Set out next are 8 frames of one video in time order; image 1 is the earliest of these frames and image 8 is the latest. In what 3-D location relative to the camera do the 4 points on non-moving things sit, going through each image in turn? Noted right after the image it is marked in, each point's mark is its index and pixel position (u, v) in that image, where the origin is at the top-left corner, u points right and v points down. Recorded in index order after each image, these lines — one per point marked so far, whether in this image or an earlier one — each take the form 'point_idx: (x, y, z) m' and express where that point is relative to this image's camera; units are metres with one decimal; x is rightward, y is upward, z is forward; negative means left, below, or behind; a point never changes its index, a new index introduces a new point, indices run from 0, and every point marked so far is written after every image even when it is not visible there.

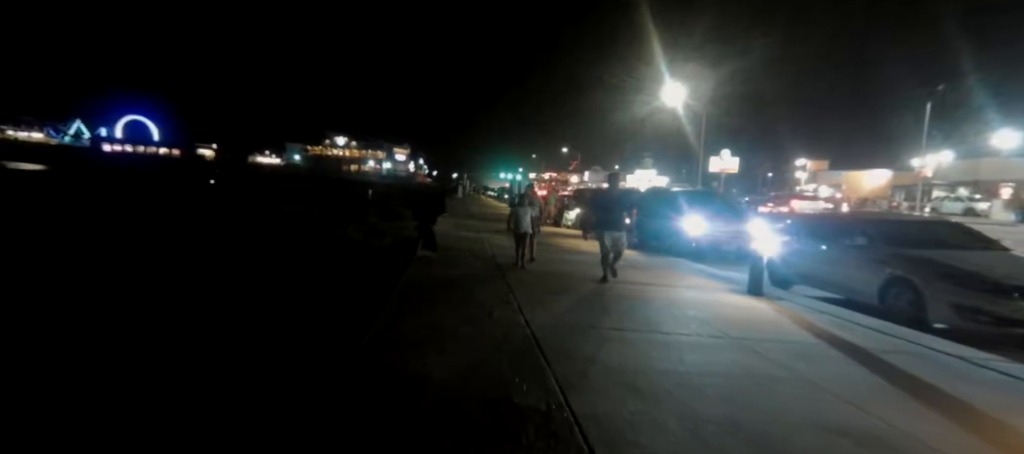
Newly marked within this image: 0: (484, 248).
0: (-1.1, -0.5, +15.5) m
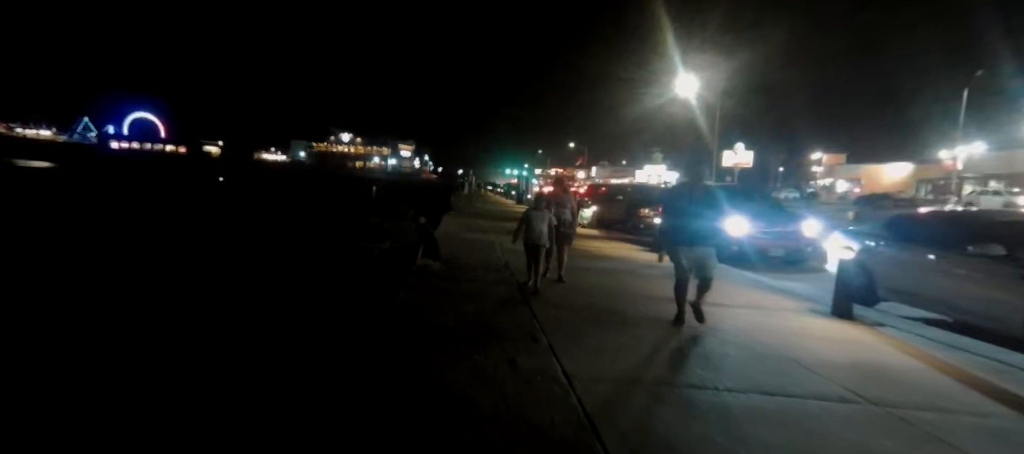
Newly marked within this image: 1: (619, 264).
0: (-0.7, -0.6, +13.7) m
1: (+2.6, -0.9, +11.3) m
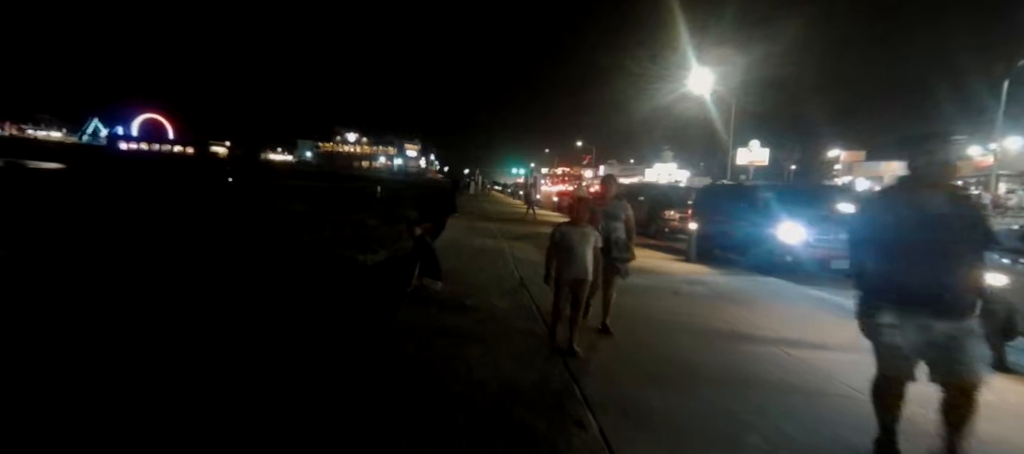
0: (-0.3, -0.7, +11.8) m
1: (+2.9, -1.1, +9.4) m
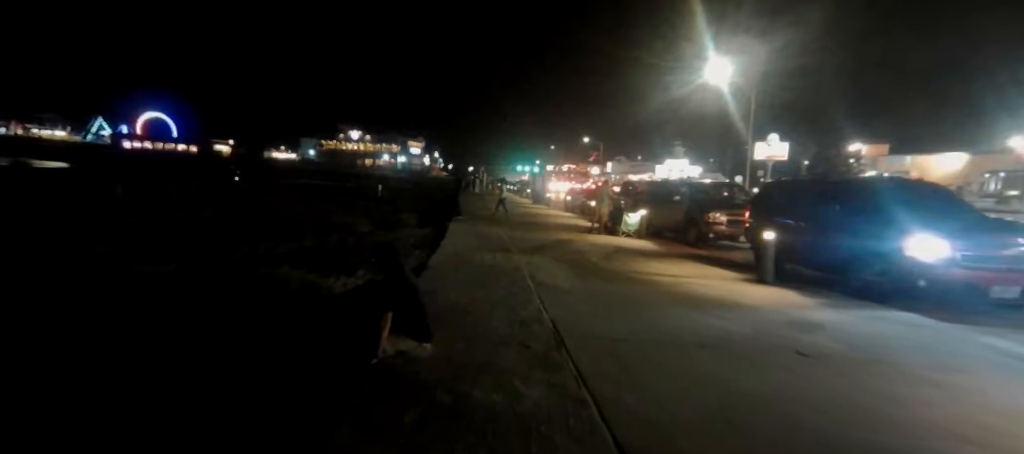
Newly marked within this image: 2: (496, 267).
0: (+0.1, -1.0, +8.8) m
1: (+3.3, -1.3, +6.3) m
2: (-0.3, -0.9, +9.9) m
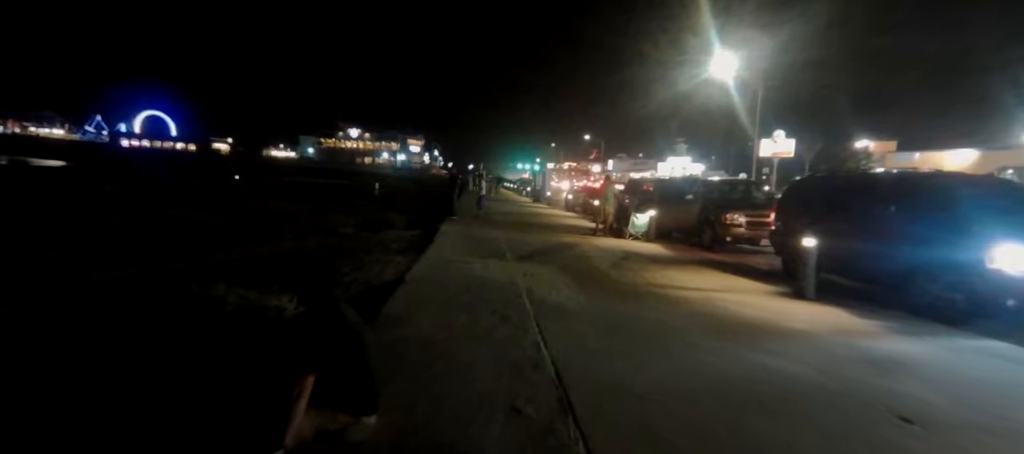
0: (0.0, -1.1, +7.3) m
1: (+3.1, -1.4, +4.8) m
2: (-0.4, -1.0, +8.4) m
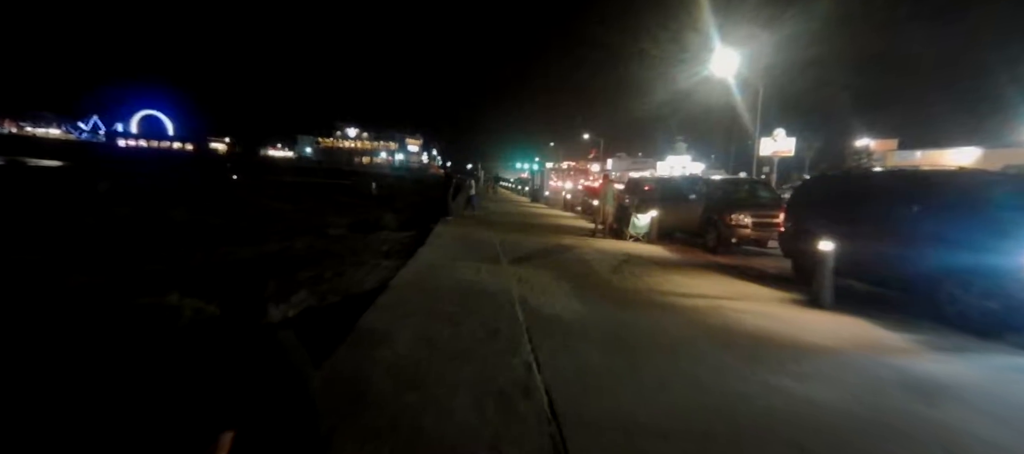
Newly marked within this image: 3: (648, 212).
0: (-0.2, -1.1, +6.6) m
1: (+3.0, -1.5, +4.2) m
2: (-0.5, -1.0, +7.7) m
3: (+4.7, +0.5, +16.7) m
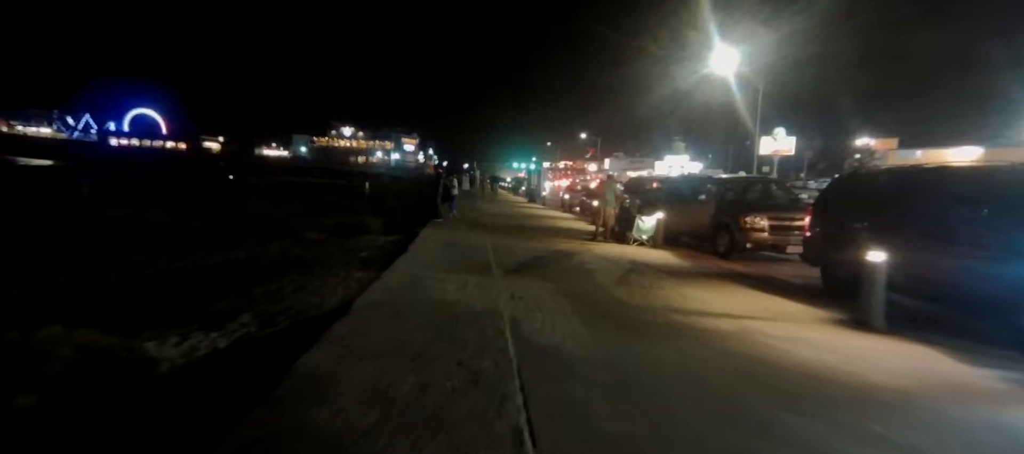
0: (-0.3, -1.2, +5.4) m
1: (+2.9, -1.6, +2.9) m
2: (-0.7, -1.1, +6.4) m
3: (+4.5, +0.4, +15.4) m
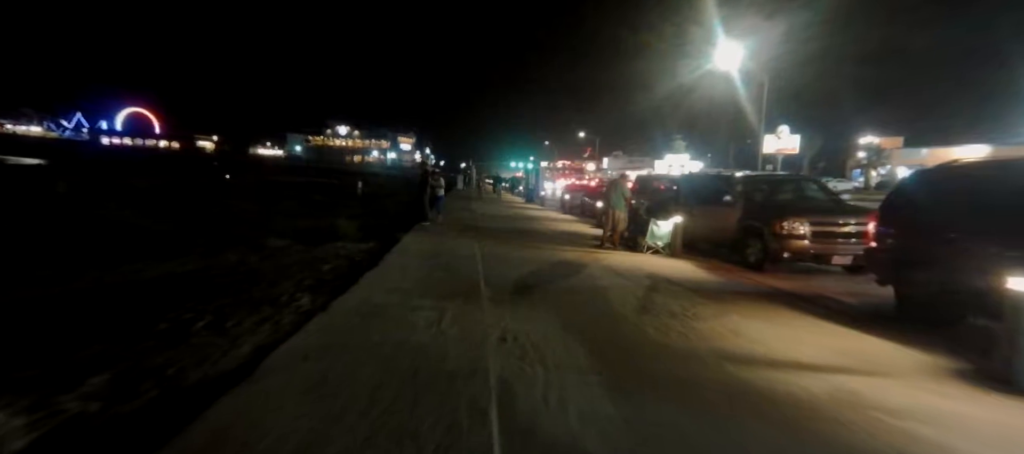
0: (-0.4, -1.4, +3.4) m
1: (+2.9, -1.7, +1.0) m
2: (-0.8, -1.3, +4.5) m
3: (+4.4, +0.3, +13.5) m
